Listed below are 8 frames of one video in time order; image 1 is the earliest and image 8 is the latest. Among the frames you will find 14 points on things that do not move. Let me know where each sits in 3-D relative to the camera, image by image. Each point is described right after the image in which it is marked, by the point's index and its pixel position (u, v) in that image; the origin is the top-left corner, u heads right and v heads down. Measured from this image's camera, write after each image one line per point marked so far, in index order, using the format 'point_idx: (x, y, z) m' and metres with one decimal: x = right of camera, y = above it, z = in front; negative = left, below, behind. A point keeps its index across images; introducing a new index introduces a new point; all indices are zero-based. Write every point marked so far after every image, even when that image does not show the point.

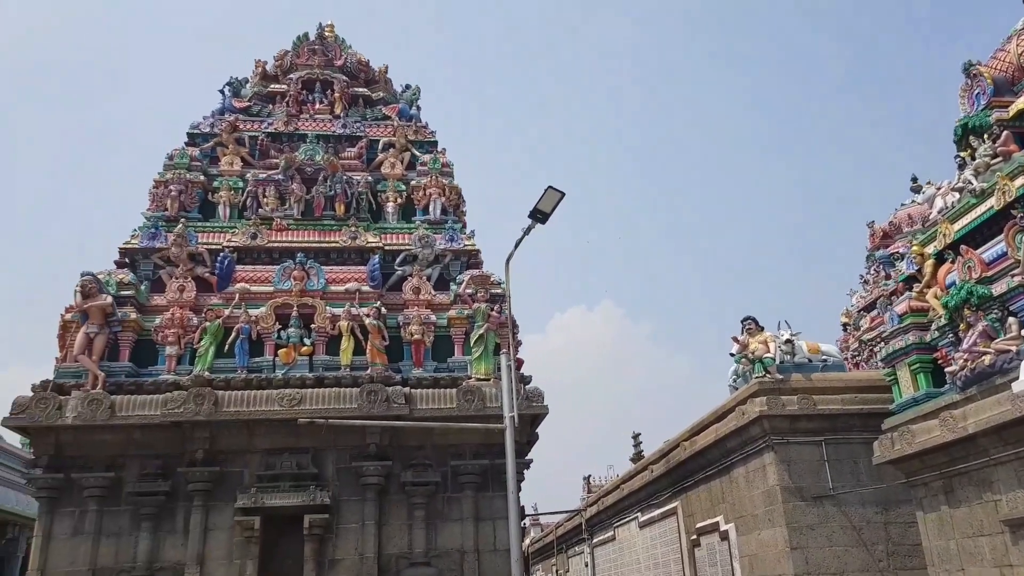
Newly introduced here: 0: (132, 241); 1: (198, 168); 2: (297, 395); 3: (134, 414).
0: (-6.1, +0.7, +12.0) m
1: (-5.4, +2.0, +12.9) m
2: (-3.3, -1.6, +11.2) m
3: (-5.5, -1.8, +10.9) m
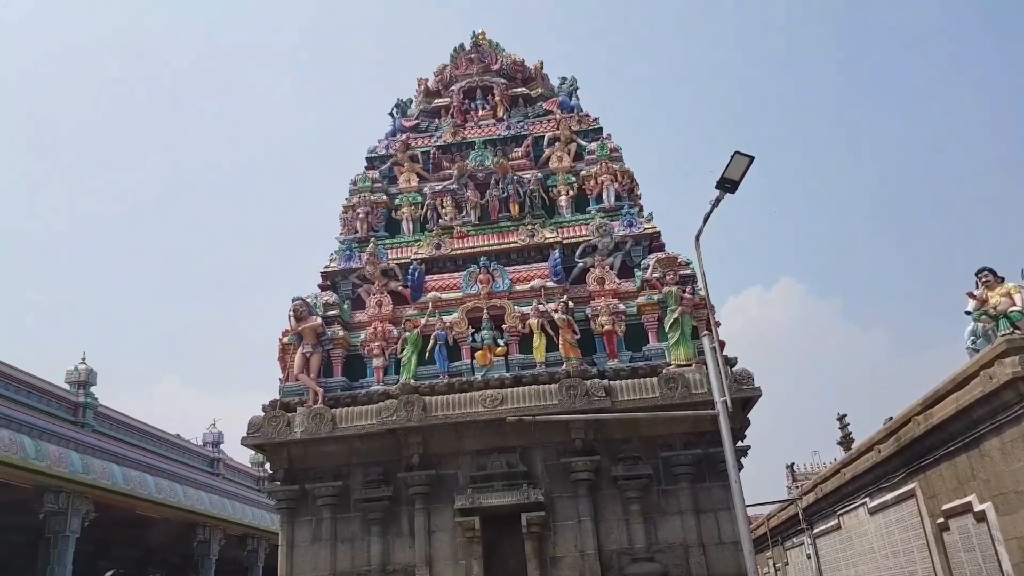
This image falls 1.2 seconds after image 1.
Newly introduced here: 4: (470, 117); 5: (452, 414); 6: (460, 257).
0: (-3.1, +0.4, +12.6) m
1: (-2.3, +1.8, +13.4) m
2: (-0.2, -1.6, +11.2) m
3: (-2.5, -2.1, +11.5) m
4: (-0.7, +3.4, +14.6) m
5: (-0.9, -1.9, +11.2) m
6: (-0.9, +0.5, +12.5) m
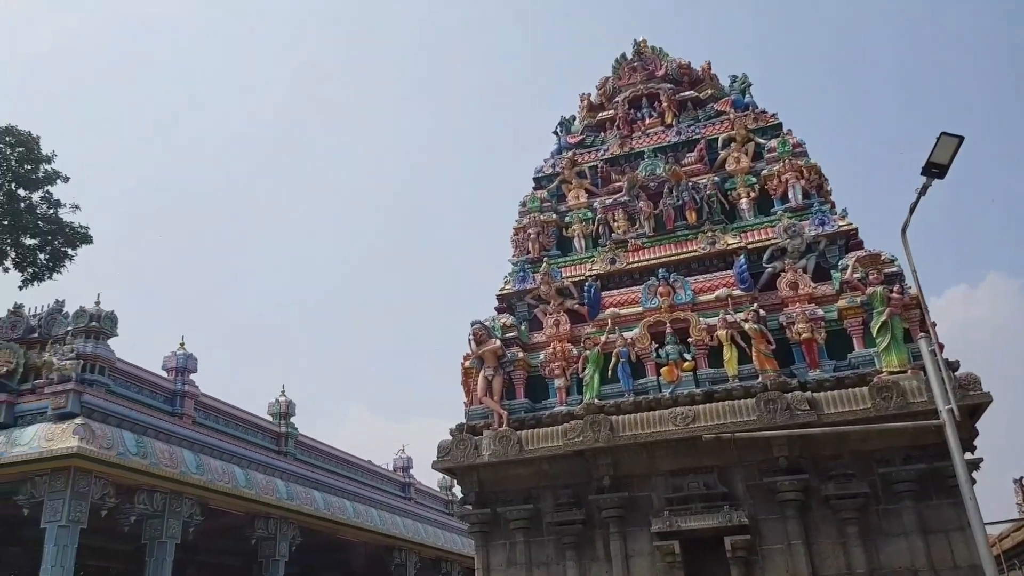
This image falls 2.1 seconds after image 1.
0: (-0.1, 0.0, +12.6) m
1: (+0.7, +1.4, +13.3) m
2: (+2.6, -1.8, +10.7) m
3: (+0.4, -2.4, +11.3) m
4: (+2.4, +3.1, +14.2) m
5: (+1.9, -2.1, +10.8) m
6: (+2.0, +0.3, +12.1) m
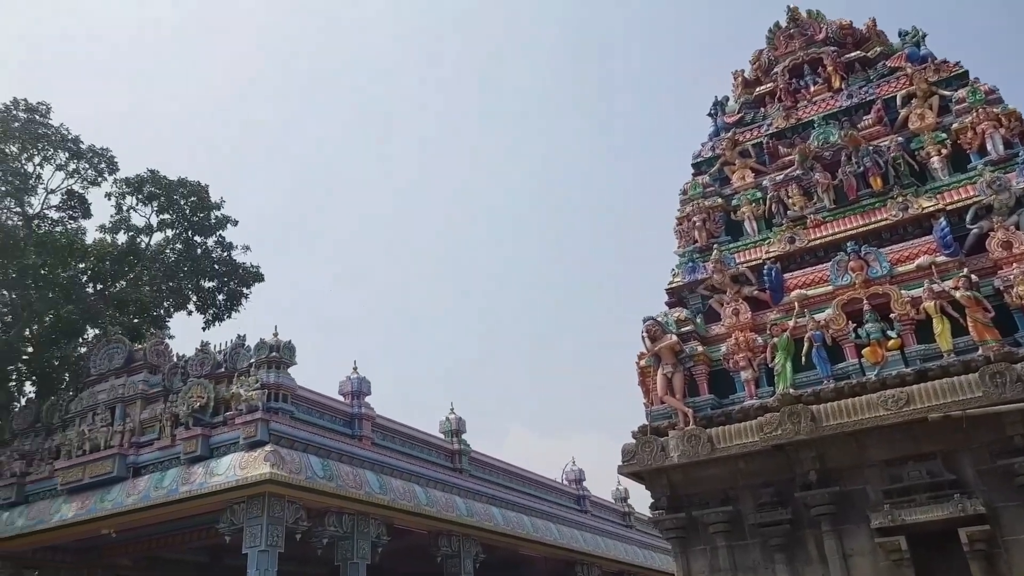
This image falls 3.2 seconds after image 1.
0: (+2.7, +0.1, +12.1) m
1: (+3.4, +1.6, +12.7) m
2: (+5.1, -1.4, +9.7) m
3: (+3.2, -2.2, +10.6) m
4: (+5.0, +3.4, +13.4) m
5: (+4.5, -1.8, +9.9) m
6: (+4.6, +0.6, +11.2) m
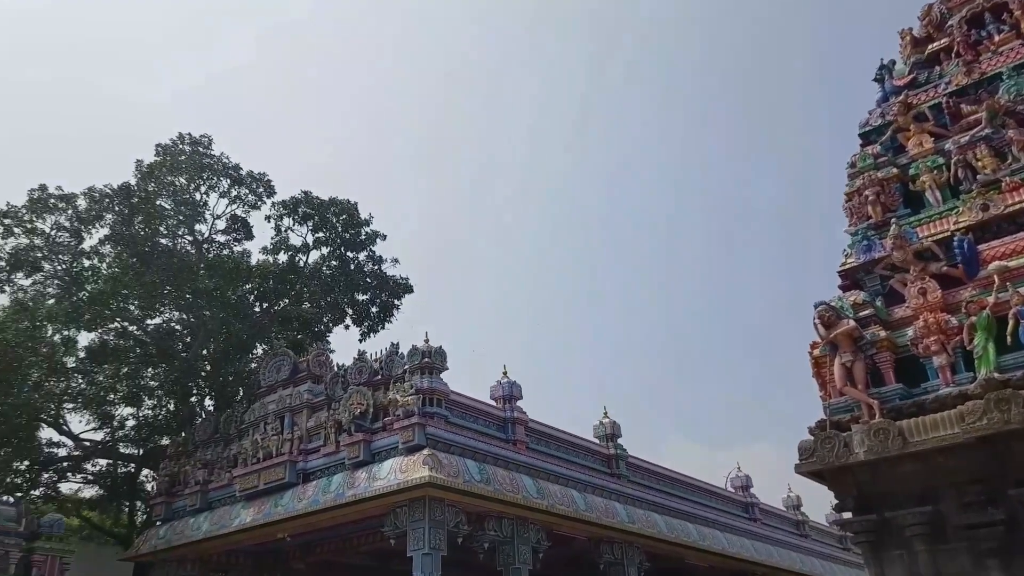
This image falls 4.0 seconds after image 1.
0: (+5.0, +0.4, +11.1) m
1: (+5.8, +1.9, +11.6) m
2: (+7.1, -0.9, +8.3) m
3: (+5.4, -1.9, +9.5) m
4: (+7.4, +3.7, +12.1) m
5: (+6.5, -1.4, +8.6) m
6: (+6.8, +1.0, +10.0) m
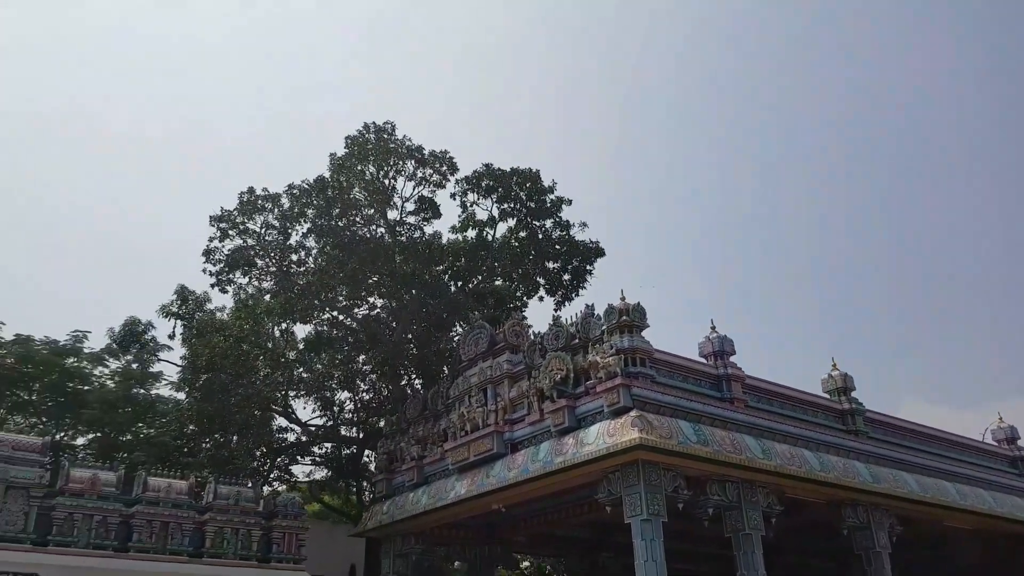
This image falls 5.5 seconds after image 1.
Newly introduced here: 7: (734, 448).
0: (+7.6, +1.7, +9.0) m
1: (+8.3, +3.3, +9.4) m
2: (+9.0, +0.6, +5.8) m
3: (+7.8, -0.5, +7.4) m
4: (+9.8, +5.3, +9.4) m
5: (+8.6, +0.1, +6.2) m
6: (+8.9, +2.5, +7.5) m
7: (+3.4, -2.4, +11.5) m
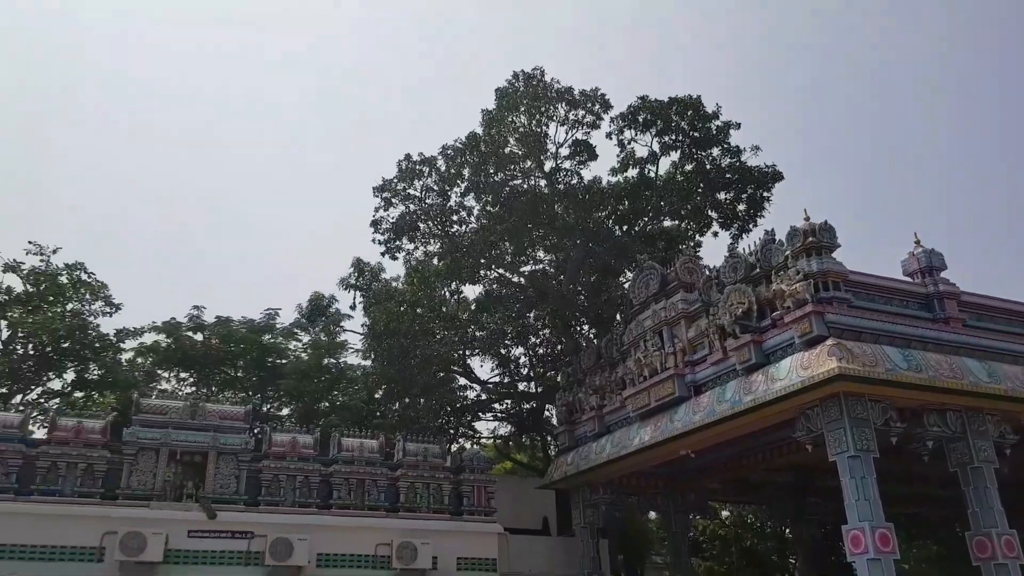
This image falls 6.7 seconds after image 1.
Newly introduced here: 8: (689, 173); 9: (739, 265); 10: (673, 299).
0: (+9.1, +3.2, +6.7) m
1: (+9.7, +4.8, +6.7) m
2: (+9.9, +1.9, +3.2) m
3: (+9.1, +0.9, +5.1) m
4: (+10.9, +7.0, +6.3) m
5: (+9.6, +1.5, +3.7) m
6: (+10.0, +4.0, +4.8) m
7: (+6.0, -1.1, +10.2) m
8: (+4.0, +2.6, +17.2) m
9: (+3.8, +0.4, +12.4) m
10: (+2.9, -0.2, +13.6) m
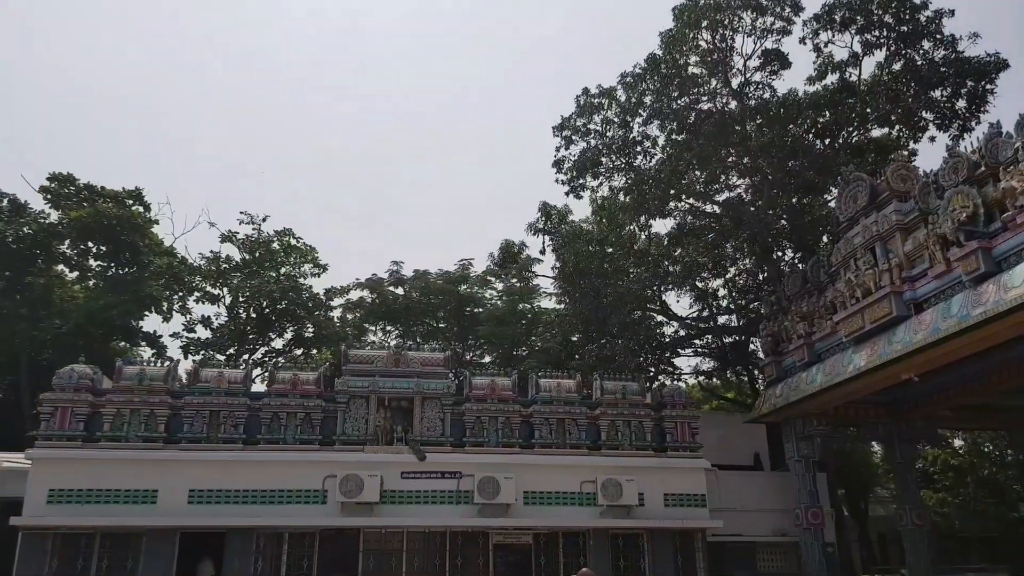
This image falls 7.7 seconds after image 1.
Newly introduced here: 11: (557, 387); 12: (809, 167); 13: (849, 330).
0: (+10.0, +4.5, +3.7) m
1: (+10.4, +6.2, +3.5) m
2: (+10.1, +3.0, +0.2) m
3: (+9.9, +2.0, +2.3) m
4: (+11.3, +8.4, +2.6) m
5: (+10.0, +2.5, +0.8) m
6: (+10.3, +5.1, +1.6) m
7: (+8.3, +0.3, +8.1) m
8: (+7.7, +4.5, +15.2) m
9: (+6.6, +1.8, +10.8) m
10: (+6.1, +1.3, +12.2) m
11: (+0.8, -1.7, +13.0) m
12: (+5.9, +2.4, +15.0) m
13: (+5.6, -0.7, +12.5) m
